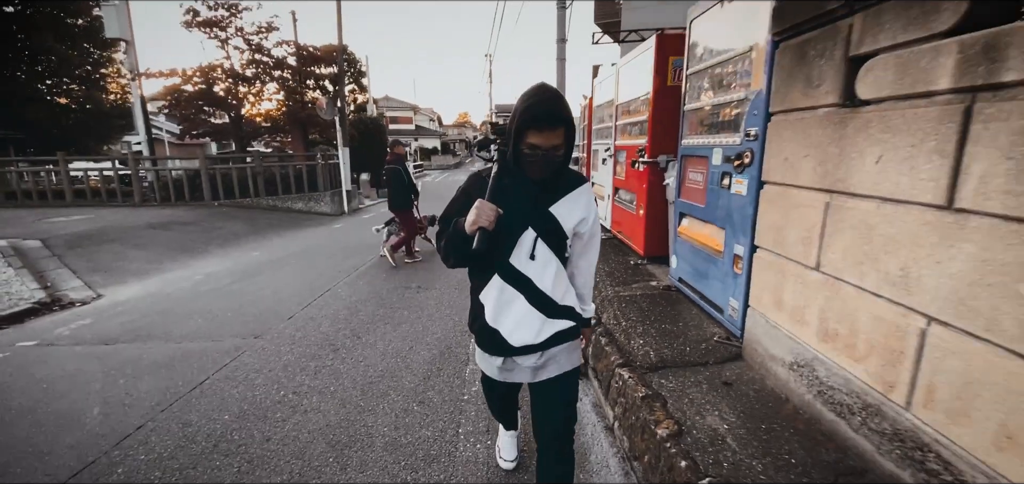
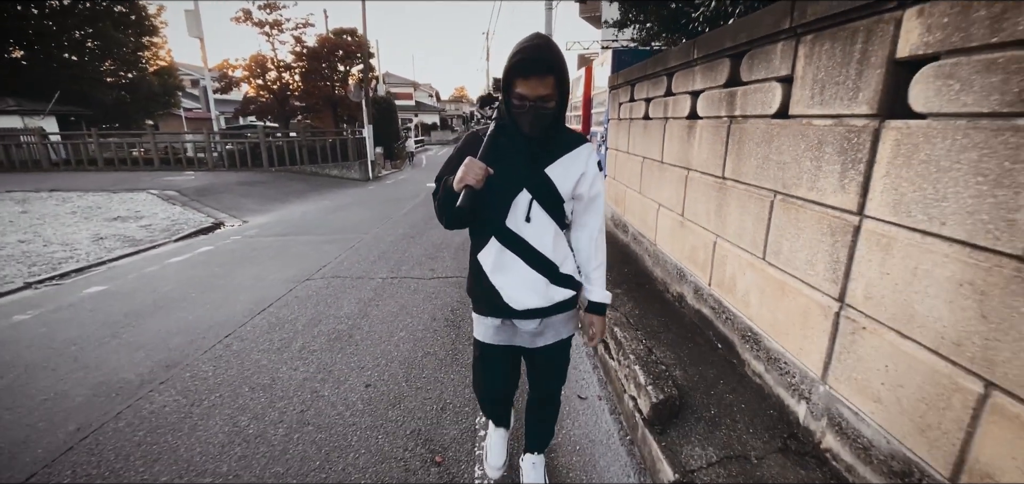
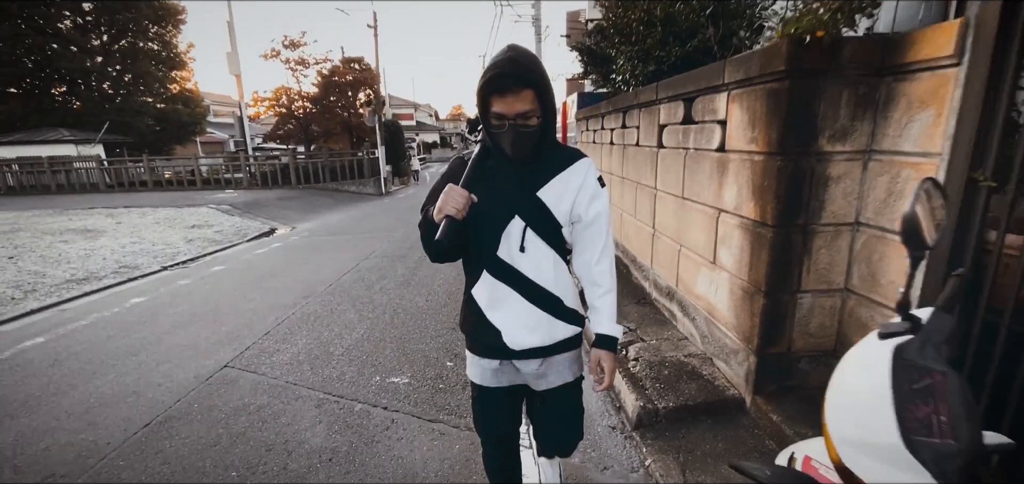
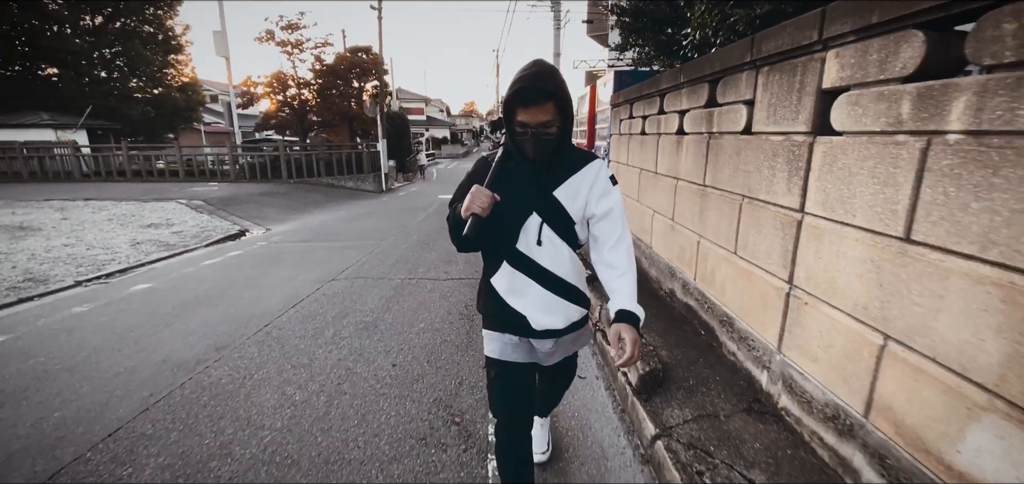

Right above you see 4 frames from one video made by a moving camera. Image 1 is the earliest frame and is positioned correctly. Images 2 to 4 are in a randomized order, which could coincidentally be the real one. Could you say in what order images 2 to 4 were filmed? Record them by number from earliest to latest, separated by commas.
2, 4, 3
